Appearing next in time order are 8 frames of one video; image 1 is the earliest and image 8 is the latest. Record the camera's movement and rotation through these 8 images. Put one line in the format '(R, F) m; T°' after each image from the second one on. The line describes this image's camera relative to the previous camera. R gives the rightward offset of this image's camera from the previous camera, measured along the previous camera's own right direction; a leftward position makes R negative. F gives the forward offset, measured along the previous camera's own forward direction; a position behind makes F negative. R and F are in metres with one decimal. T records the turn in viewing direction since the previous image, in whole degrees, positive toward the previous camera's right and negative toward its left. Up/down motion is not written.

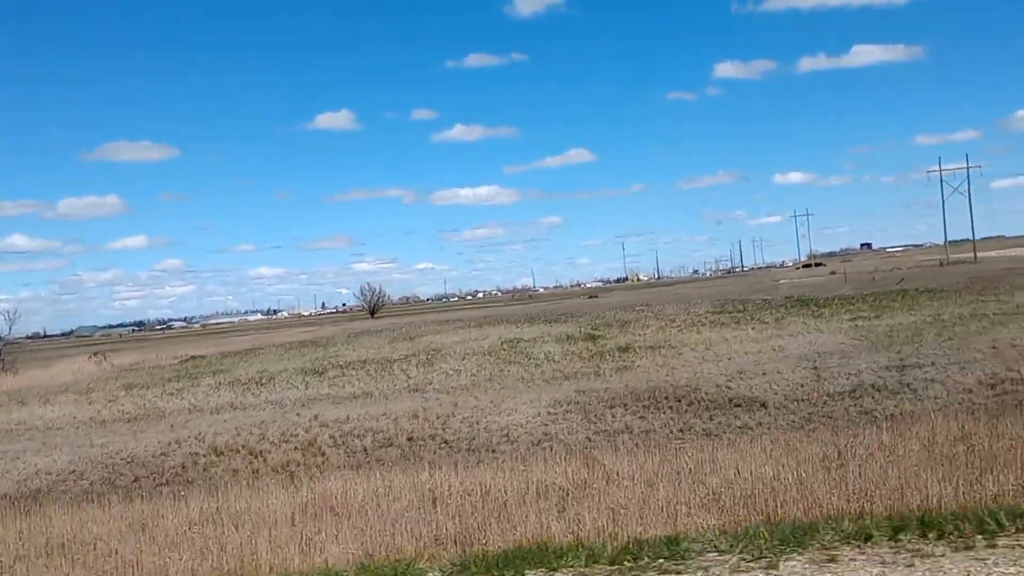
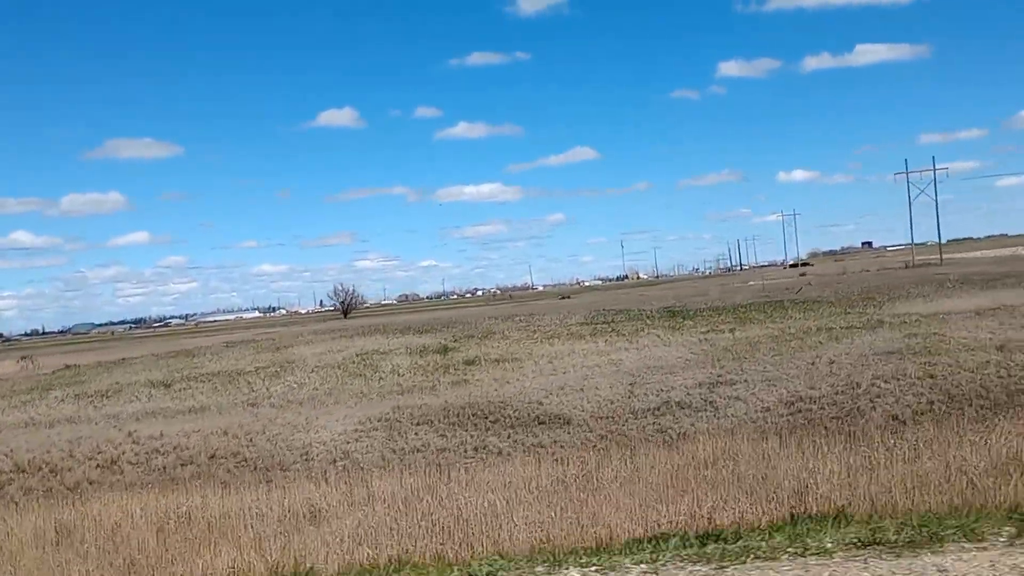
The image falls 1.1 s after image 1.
(+4.1, -0.1) m; 0°
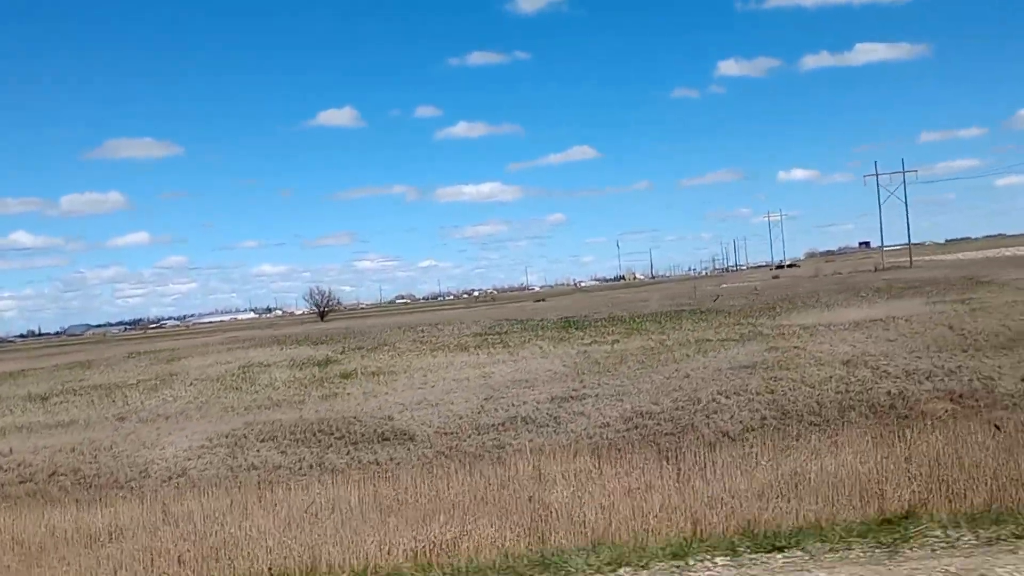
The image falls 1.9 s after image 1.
(+3.3, -0.1) m; 0°
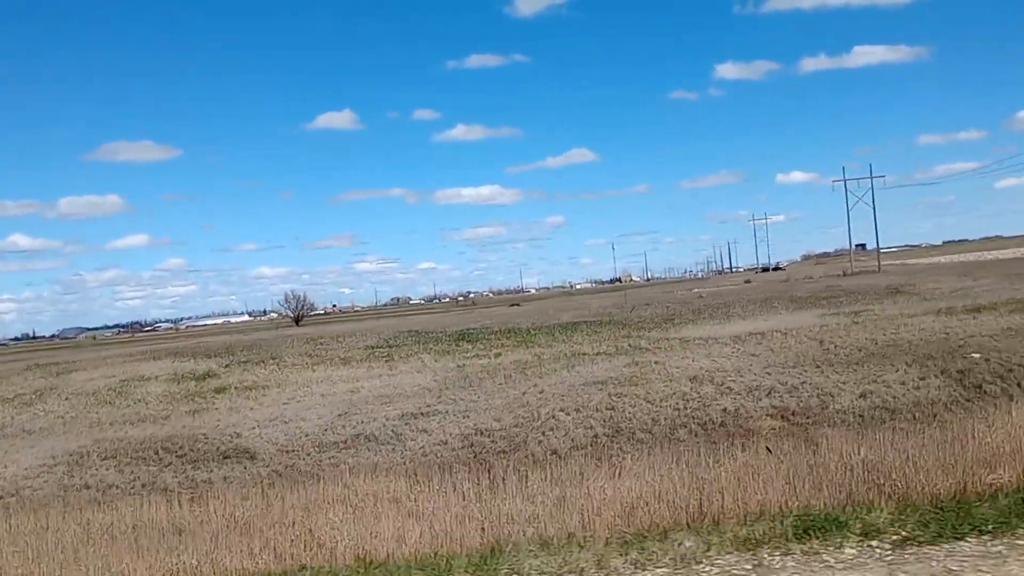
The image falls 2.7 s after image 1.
(+3.3, -0.1) m; +1°
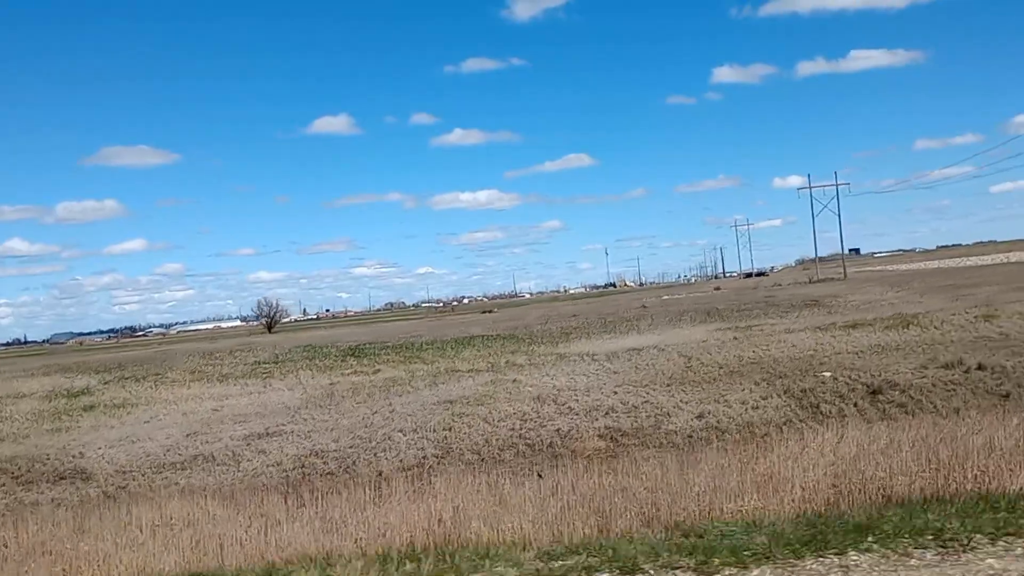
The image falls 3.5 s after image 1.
(+3.3, 0.0) m; +1°
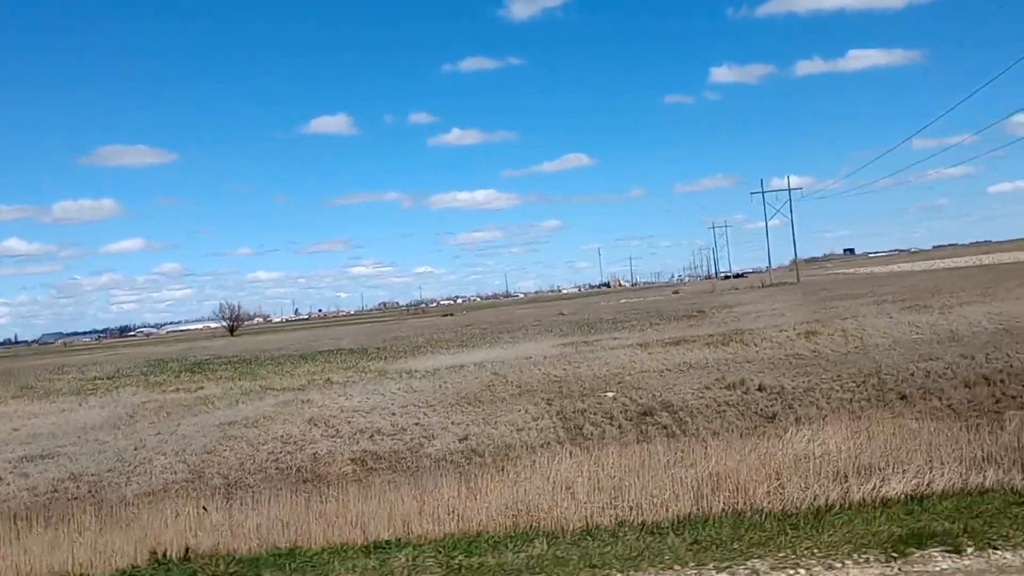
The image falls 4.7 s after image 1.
(+4.9, -0.1) m; +1°
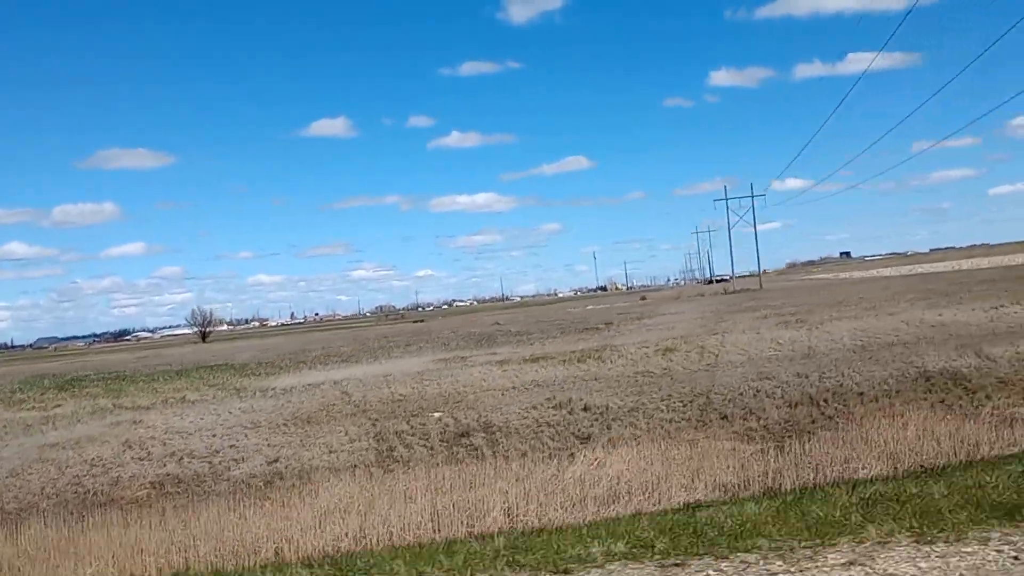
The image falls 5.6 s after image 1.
(+3.9, -0.1) m; +1°
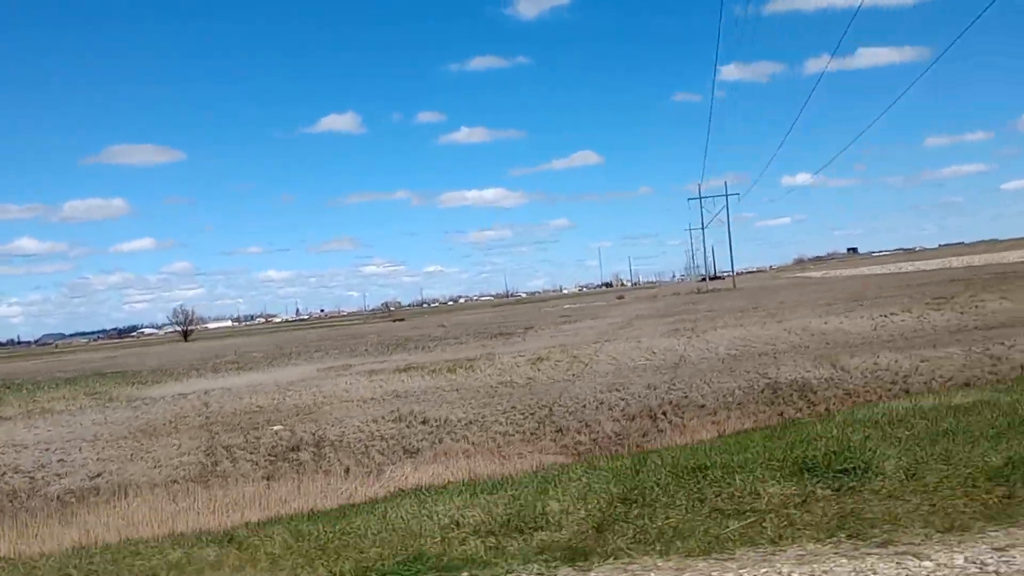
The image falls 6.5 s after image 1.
(+3.9, 0.0) m; 0°
